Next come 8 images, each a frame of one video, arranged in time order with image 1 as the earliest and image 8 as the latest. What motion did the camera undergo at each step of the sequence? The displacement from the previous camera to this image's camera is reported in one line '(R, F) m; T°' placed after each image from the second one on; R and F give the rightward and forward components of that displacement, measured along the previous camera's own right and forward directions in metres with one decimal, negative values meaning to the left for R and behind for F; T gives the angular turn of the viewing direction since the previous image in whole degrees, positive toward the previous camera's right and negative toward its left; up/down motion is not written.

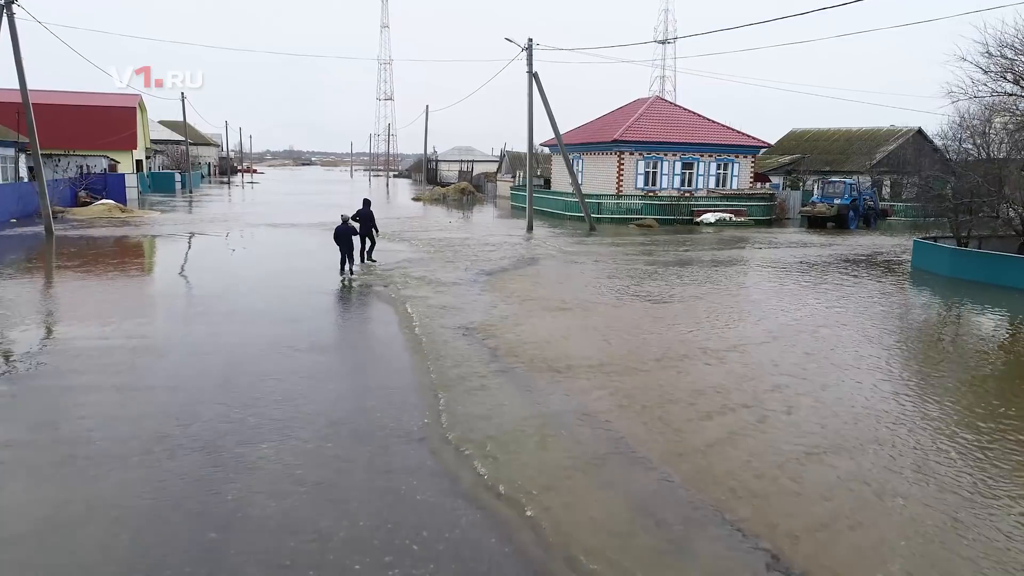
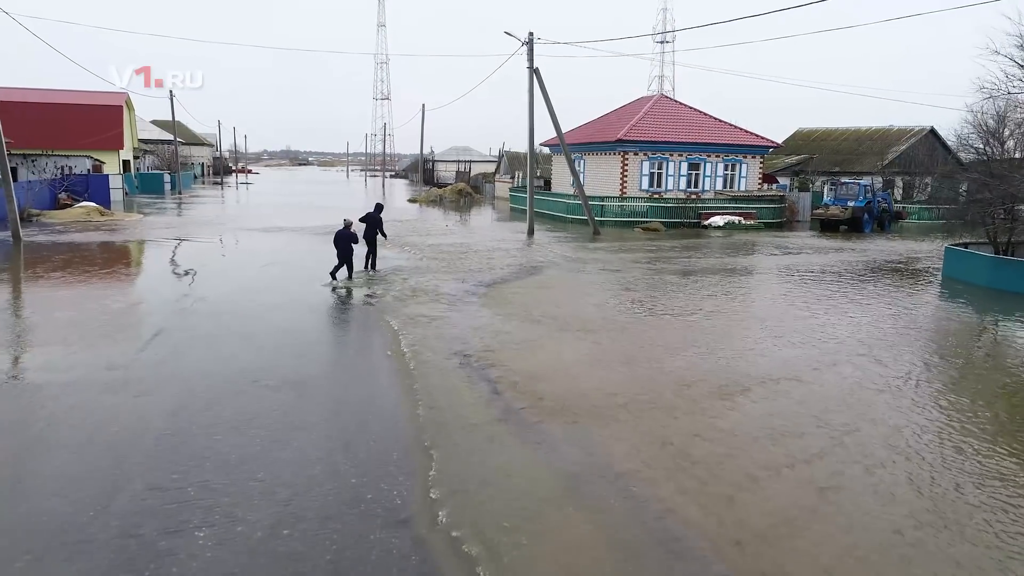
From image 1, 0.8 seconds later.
(-0.1, +1.3) m; 0°
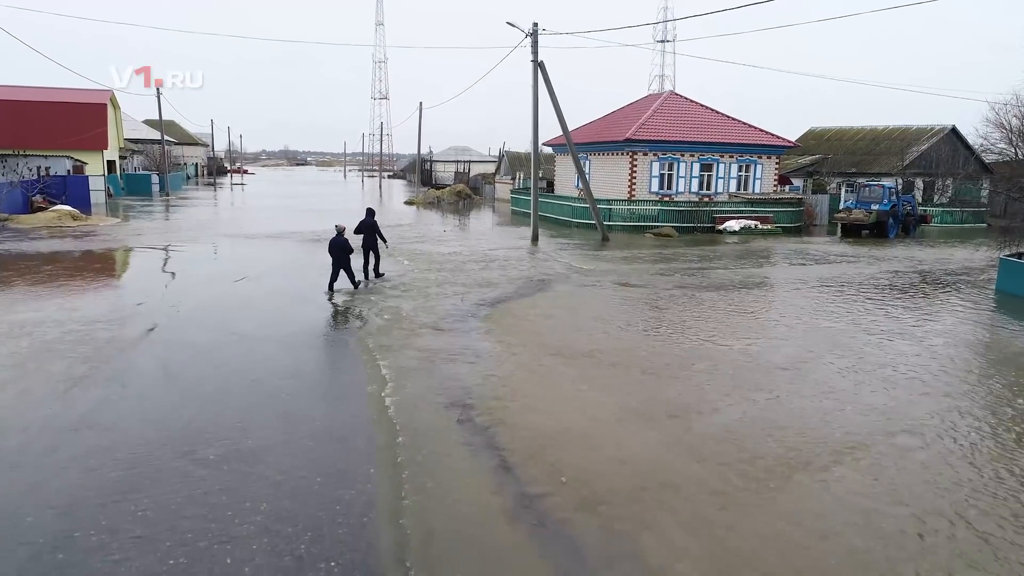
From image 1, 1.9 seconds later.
(-0.1, +1.7) m; 0°
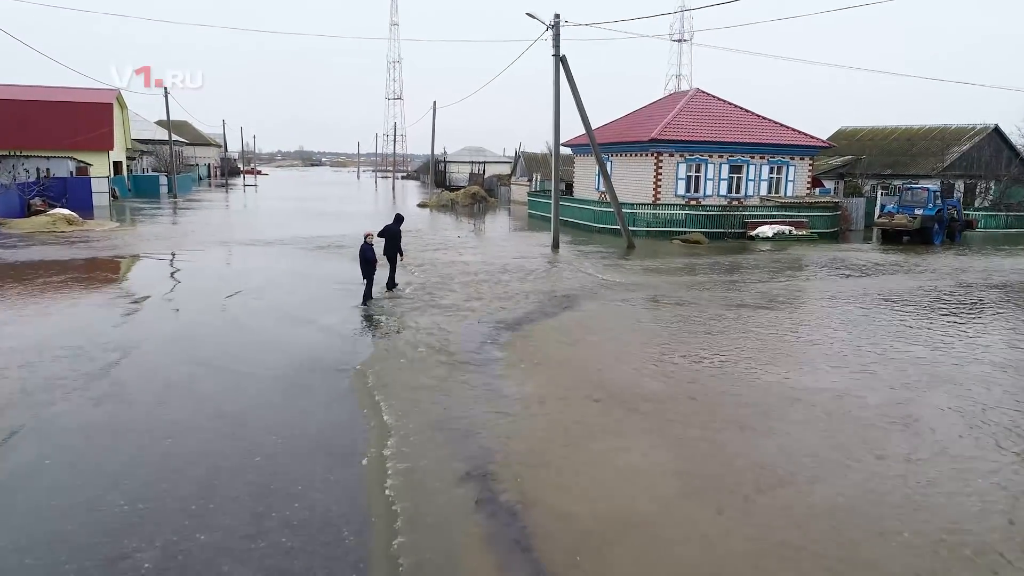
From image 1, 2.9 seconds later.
(-0.2, +1.5) m; -1°
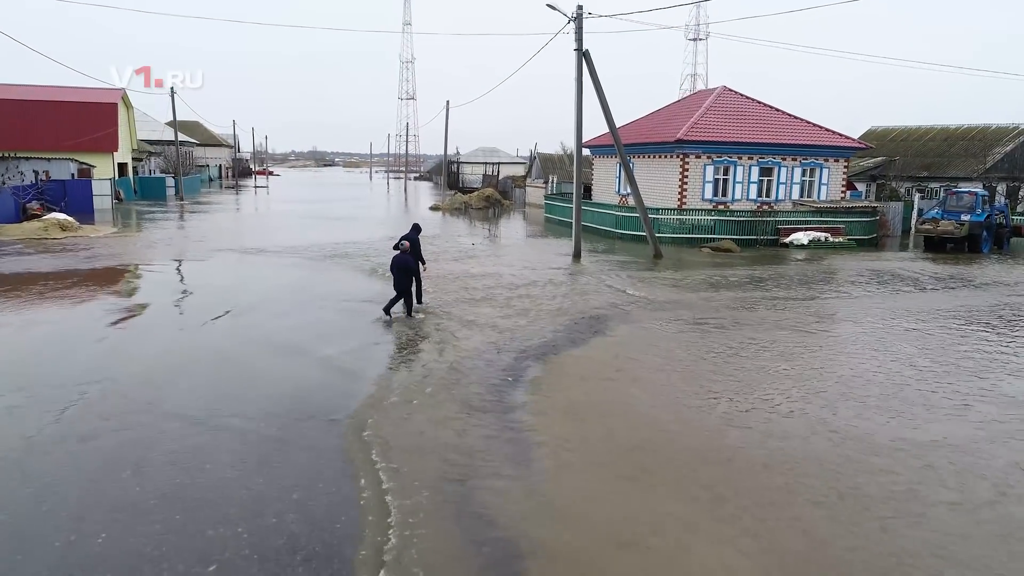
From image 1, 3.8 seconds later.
(-0.2, +1.4) m; -1°
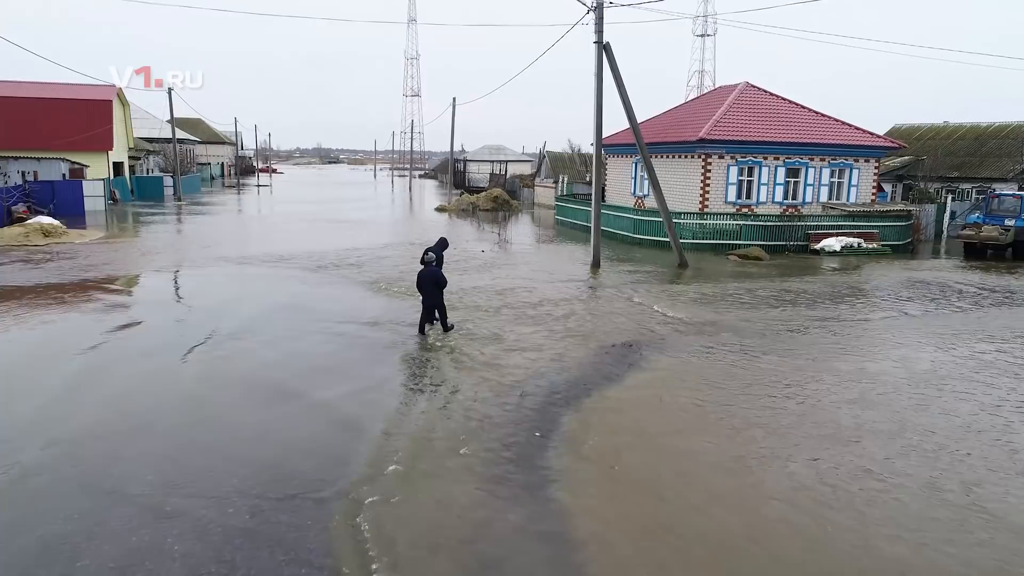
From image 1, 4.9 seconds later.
(-0.2, +1.4) m; 0°
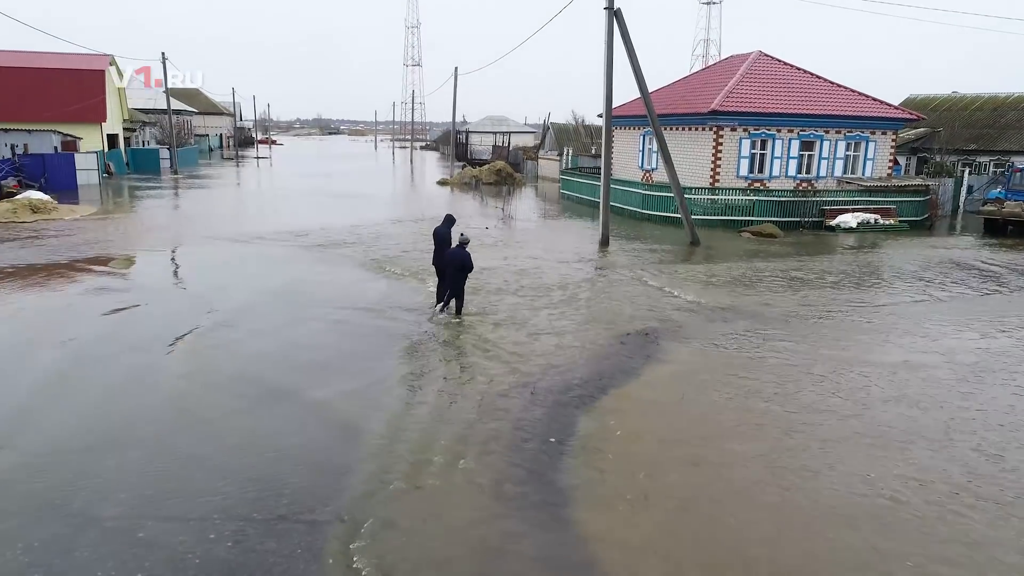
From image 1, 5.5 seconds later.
(-0.1, +0.7) m; 0°
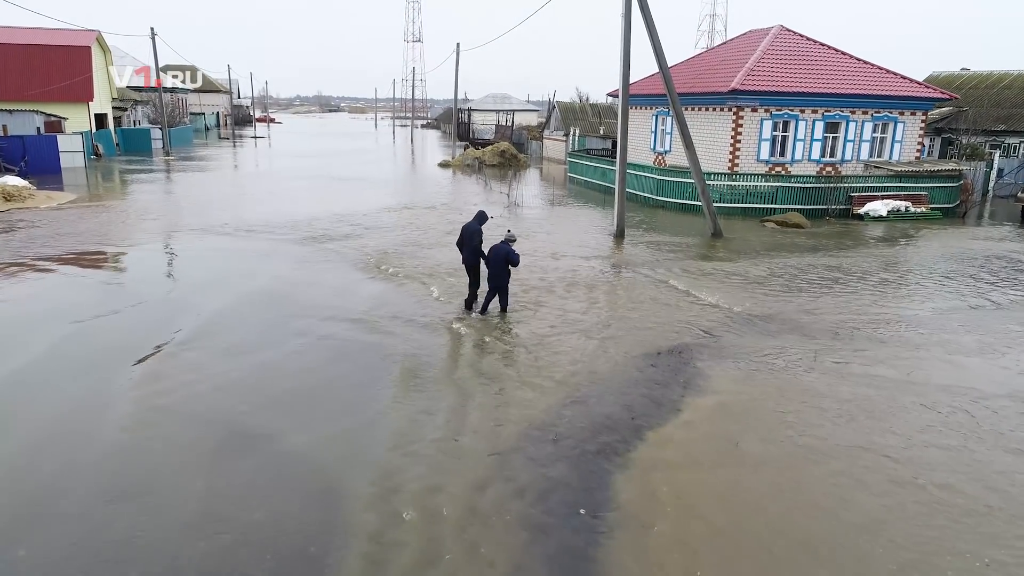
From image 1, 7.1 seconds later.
(-0.1, +1.3) m; 0°
